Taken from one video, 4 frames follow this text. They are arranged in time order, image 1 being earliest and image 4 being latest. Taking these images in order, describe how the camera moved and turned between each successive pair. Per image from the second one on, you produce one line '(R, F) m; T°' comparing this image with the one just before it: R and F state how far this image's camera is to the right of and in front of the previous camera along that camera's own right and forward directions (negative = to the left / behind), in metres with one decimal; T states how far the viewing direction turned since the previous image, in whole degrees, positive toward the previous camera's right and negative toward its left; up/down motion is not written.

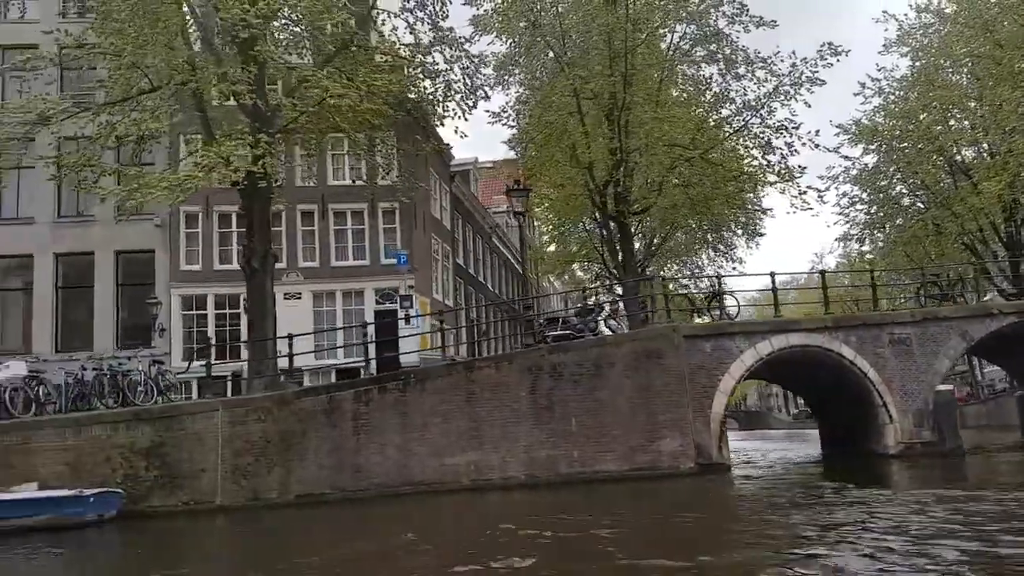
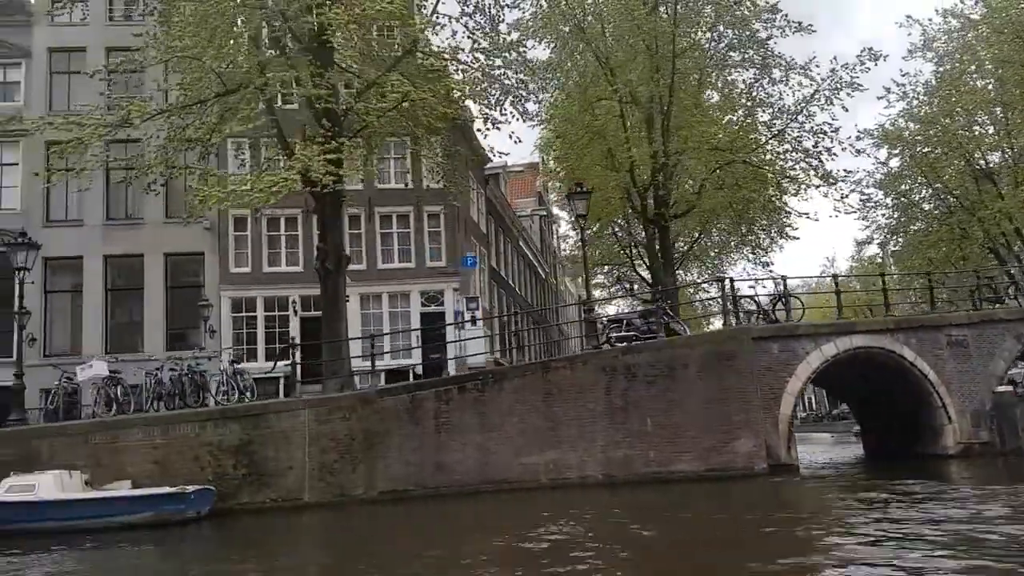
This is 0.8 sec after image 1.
(-1.2, -0.2) m; 0°
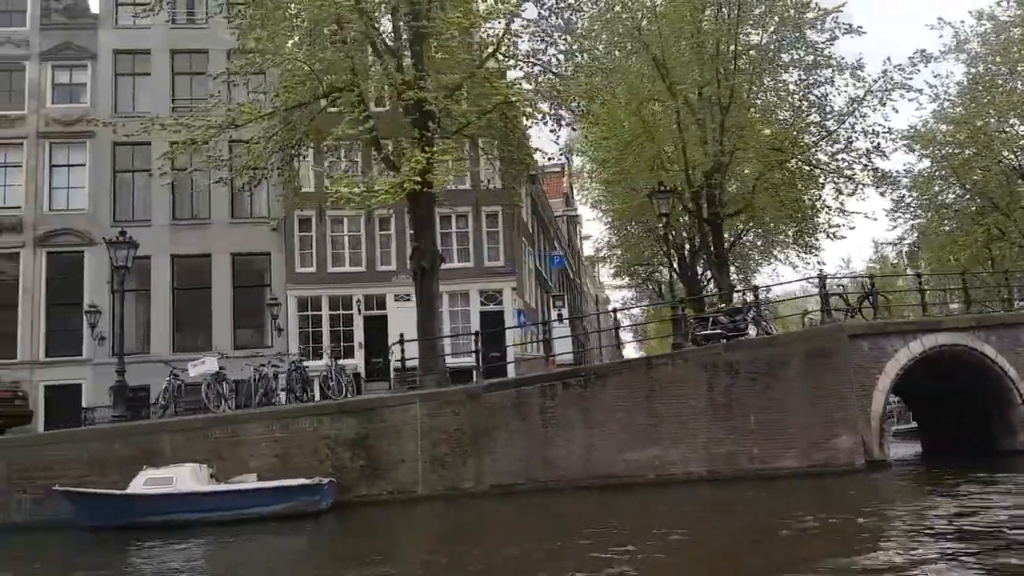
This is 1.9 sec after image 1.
(-1.7, -0.2) m; 0°
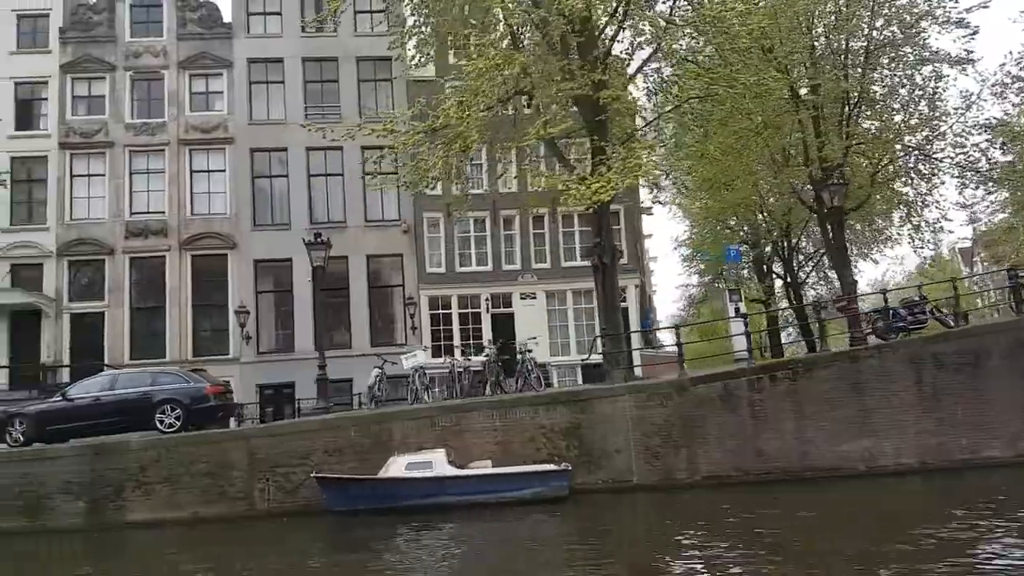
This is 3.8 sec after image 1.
(-3.1, -0.5) m; -1°
